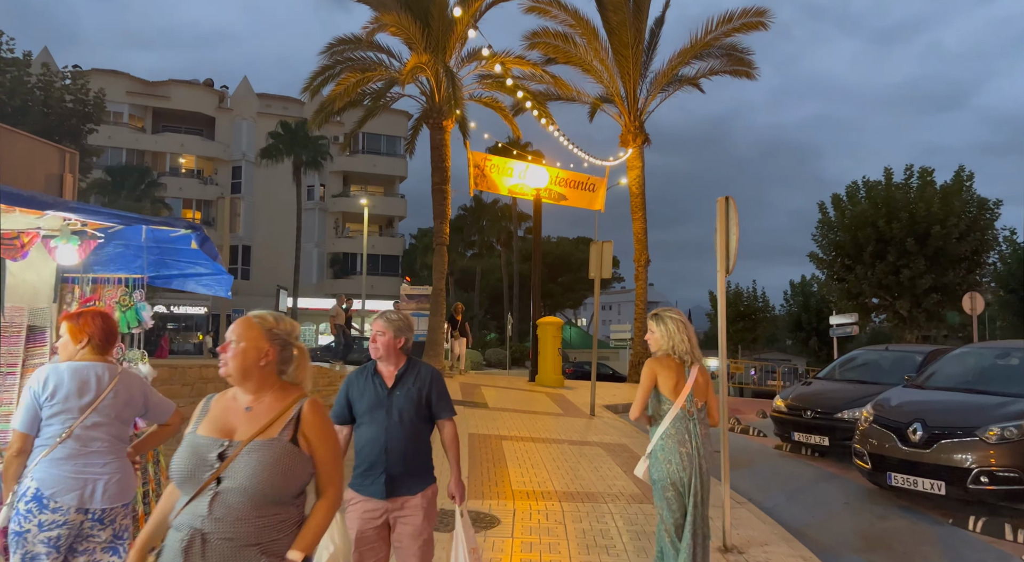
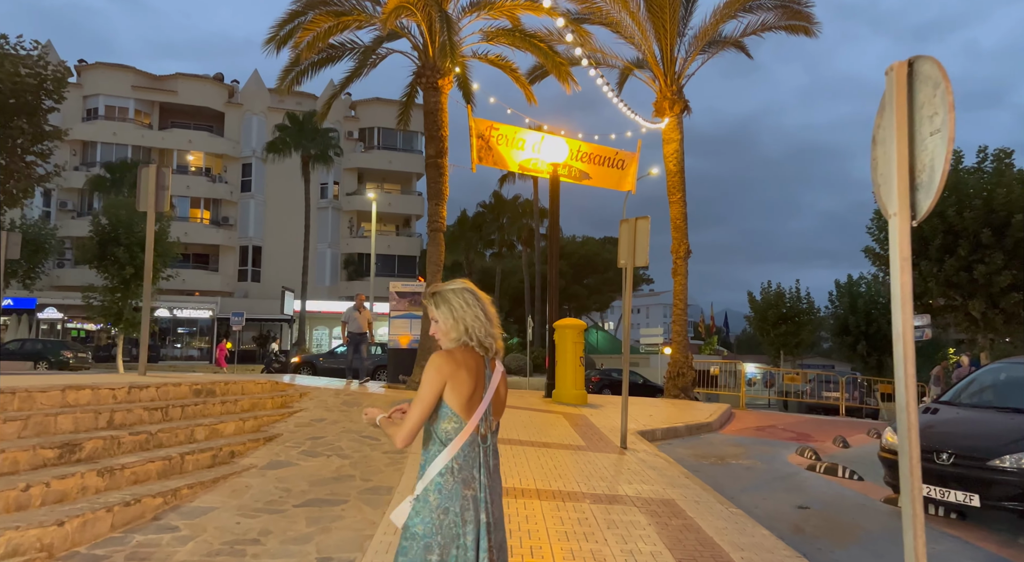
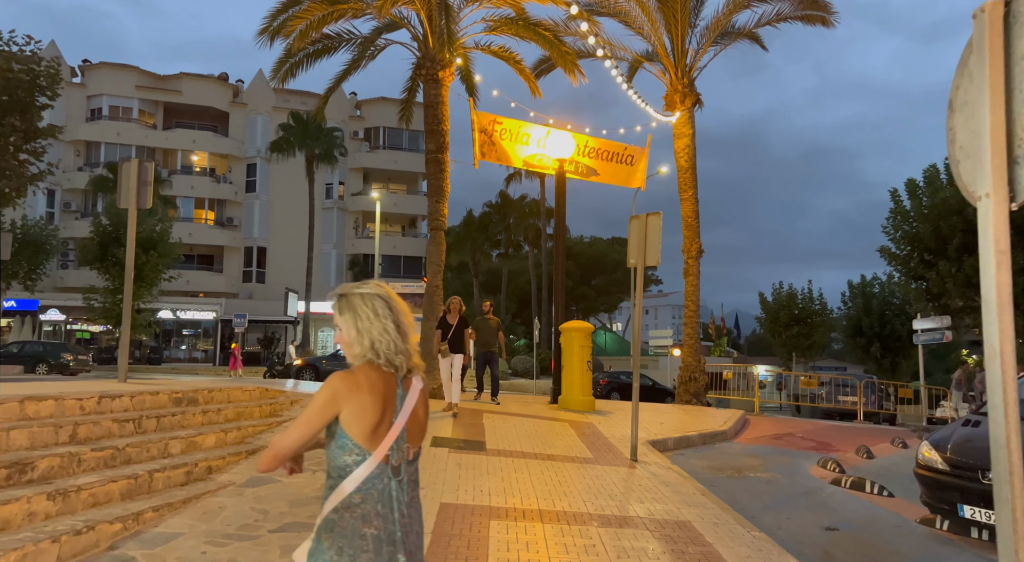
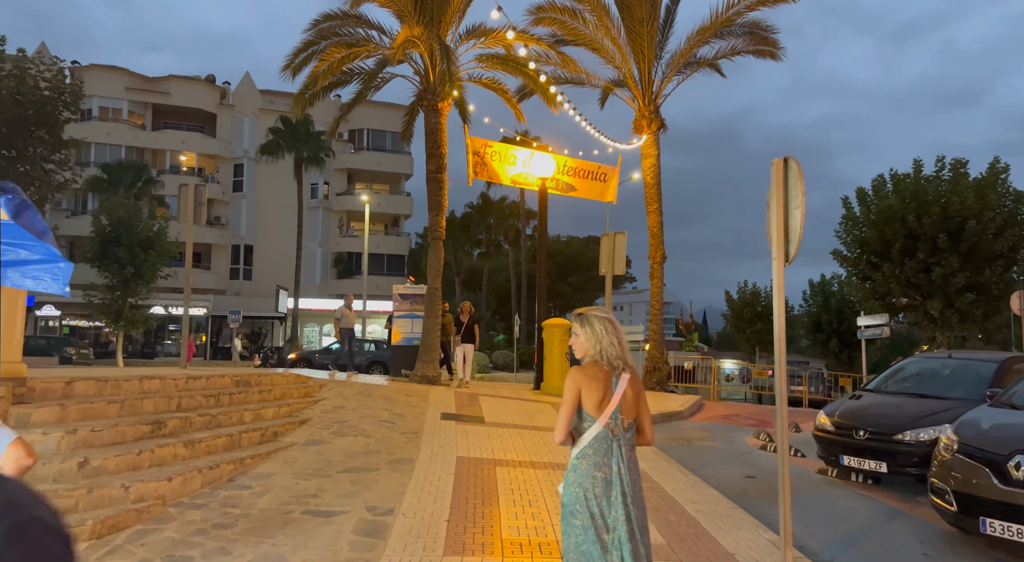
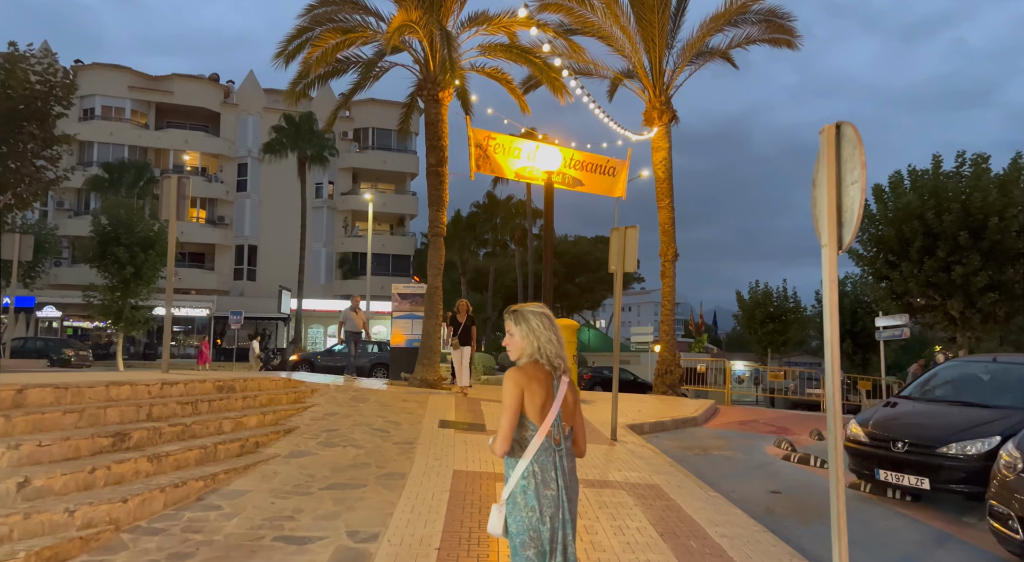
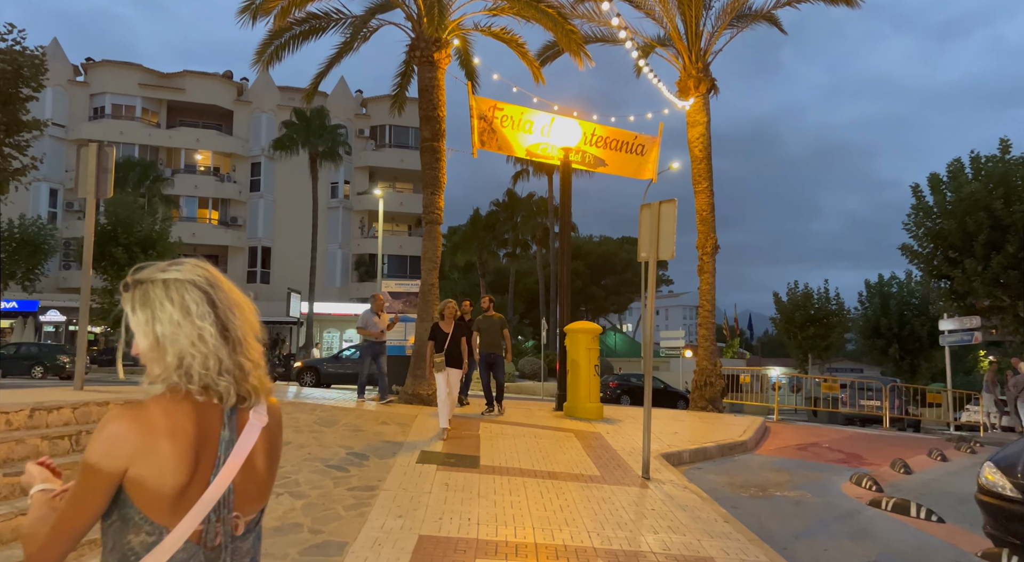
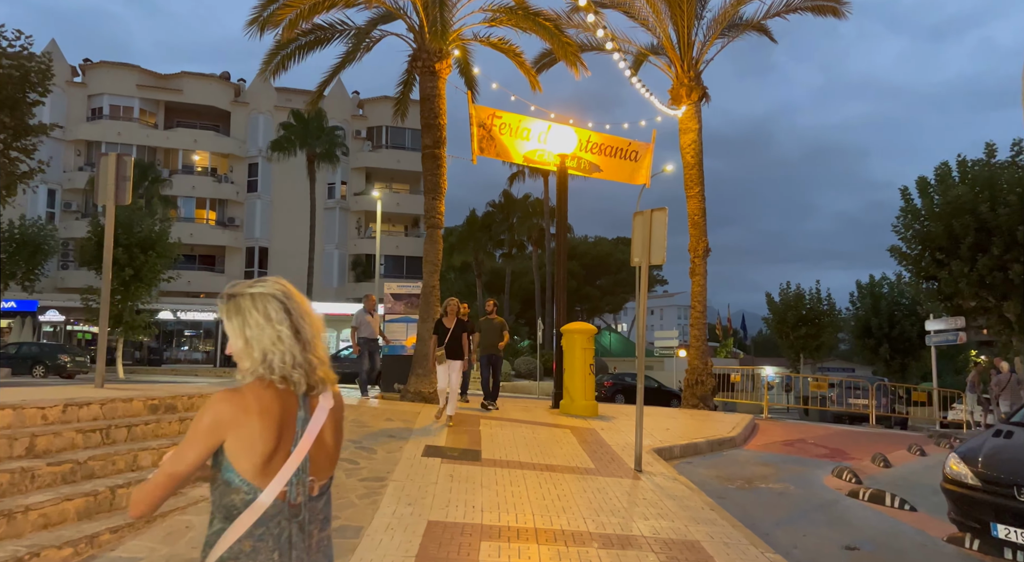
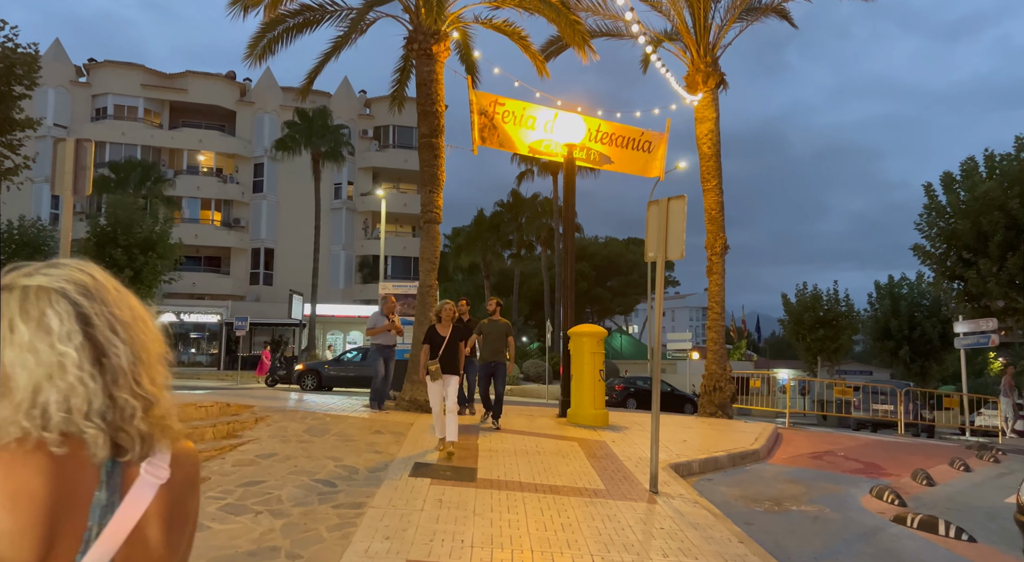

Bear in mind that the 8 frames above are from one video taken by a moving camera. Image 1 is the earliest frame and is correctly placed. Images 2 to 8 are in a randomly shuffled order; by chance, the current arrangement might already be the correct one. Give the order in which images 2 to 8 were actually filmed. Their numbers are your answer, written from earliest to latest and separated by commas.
4, 5, 2, 3, 7, 6, 8
